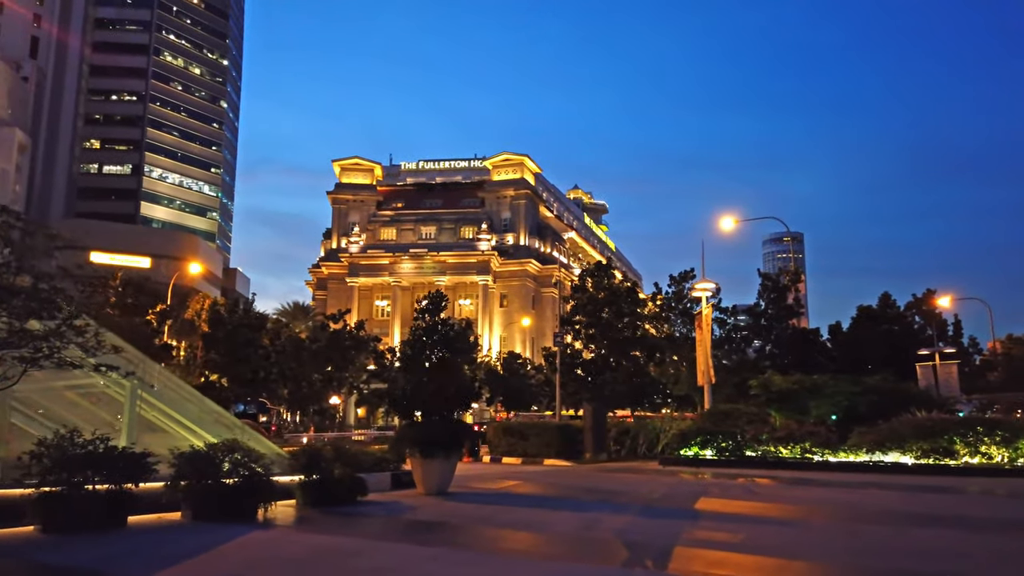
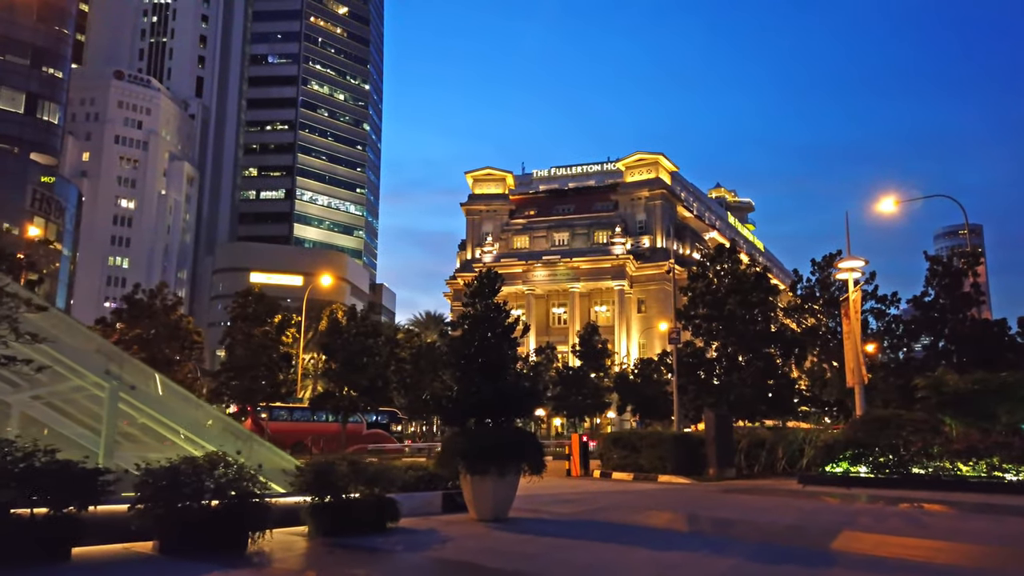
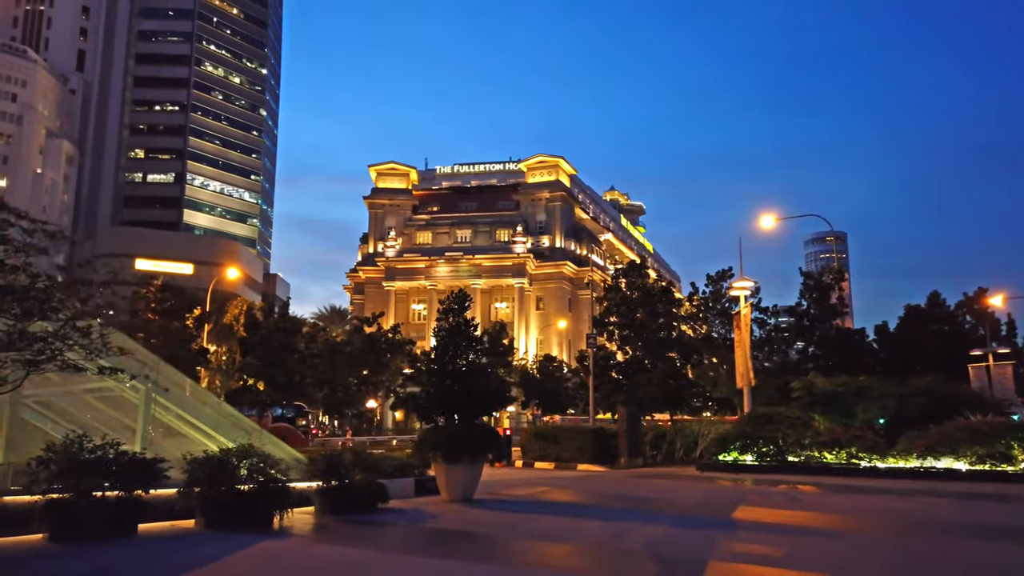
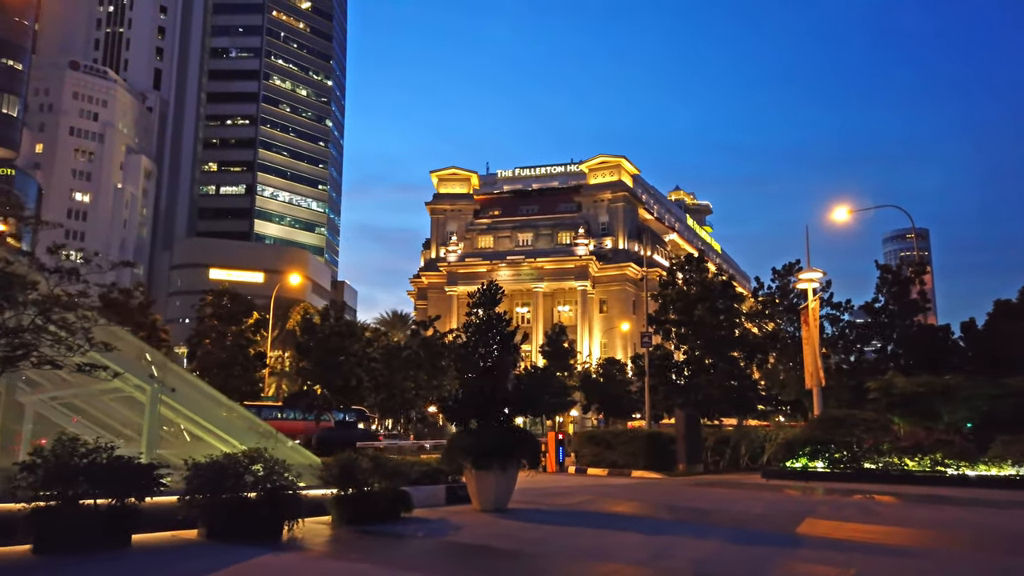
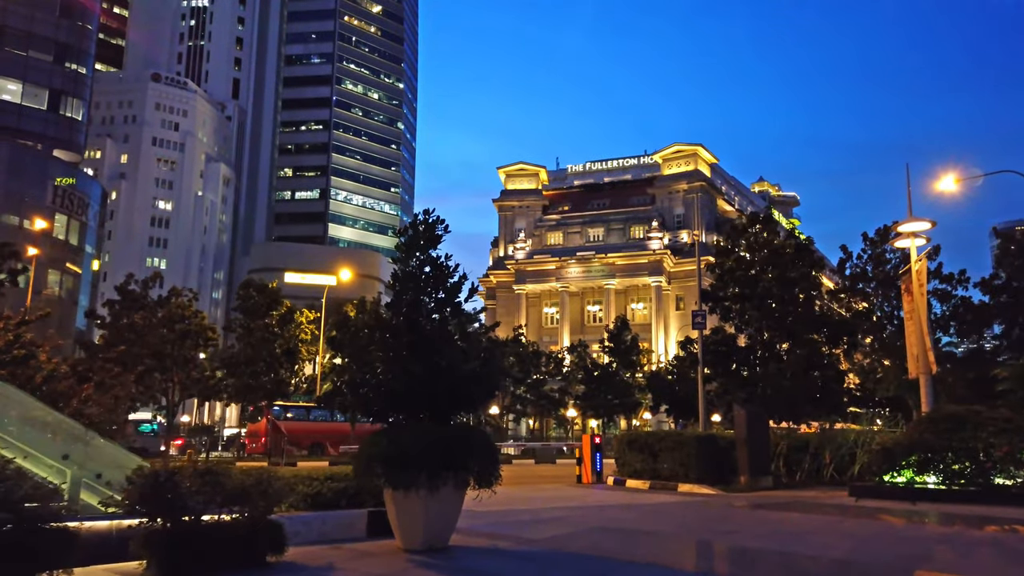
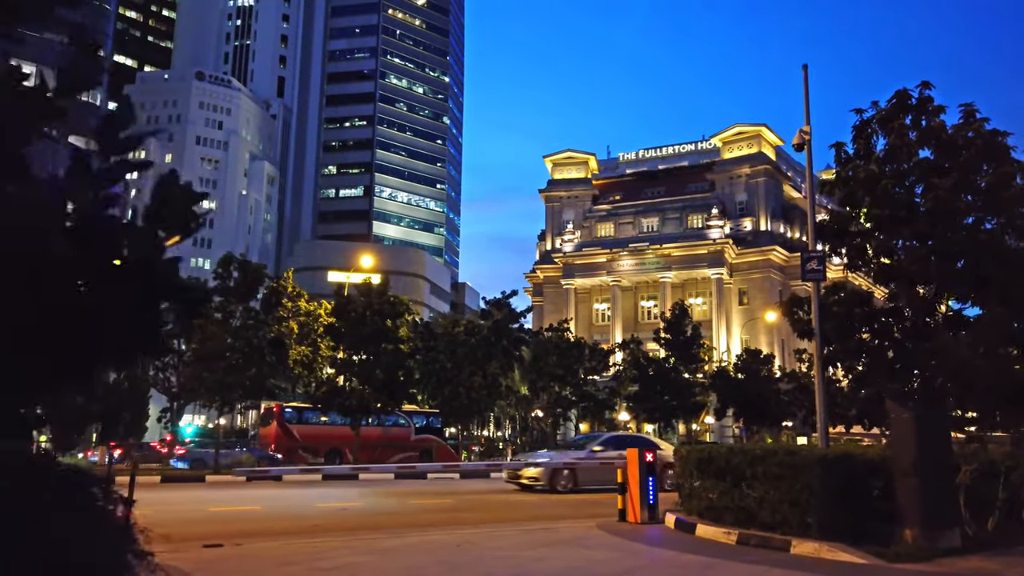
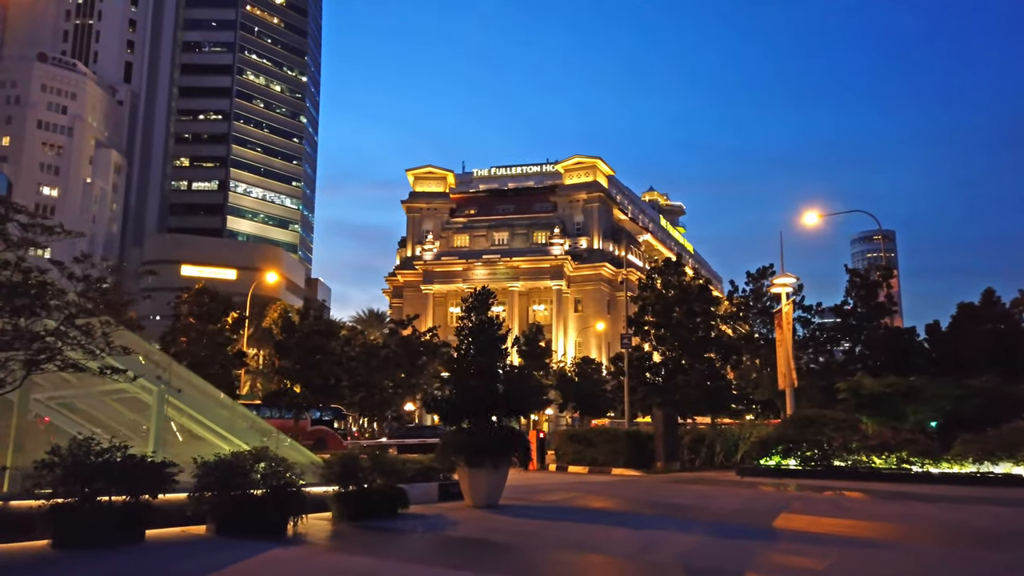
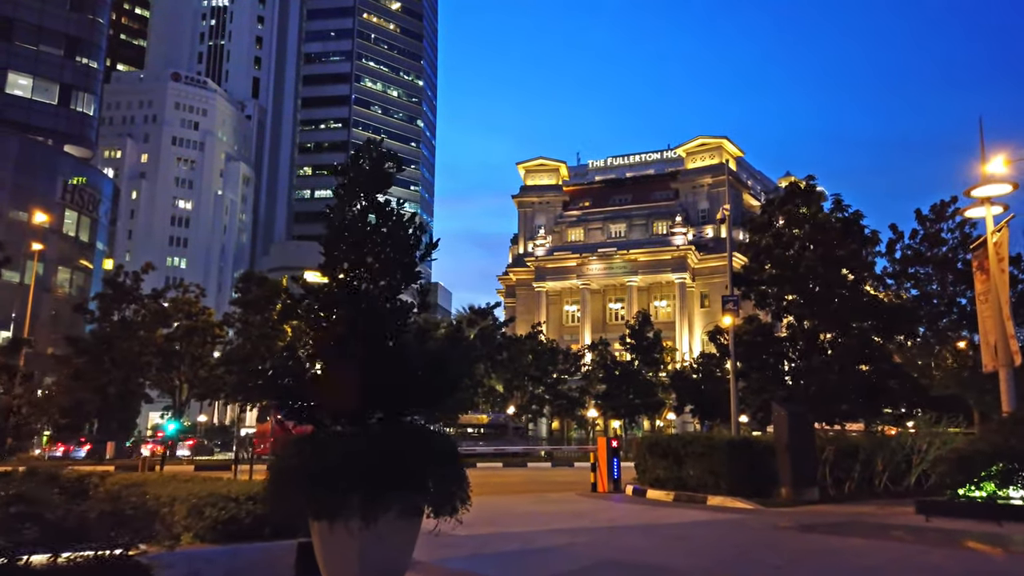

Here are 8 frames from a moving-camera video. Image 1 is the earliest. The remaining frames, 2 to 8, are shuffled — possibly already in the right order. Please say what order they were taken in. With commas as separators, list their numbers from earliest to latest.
3, 7, 4, 2, 5, 8, 6
